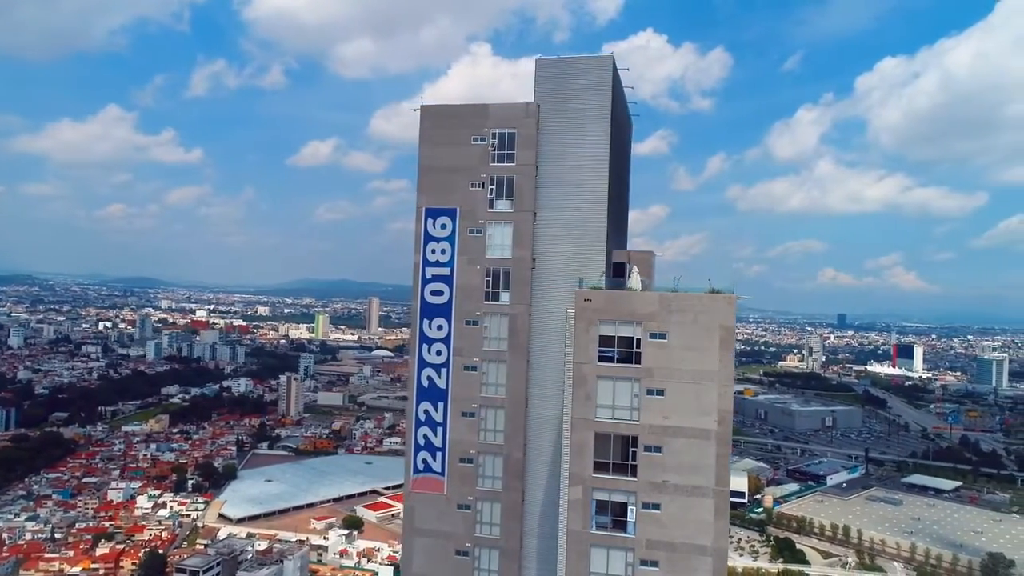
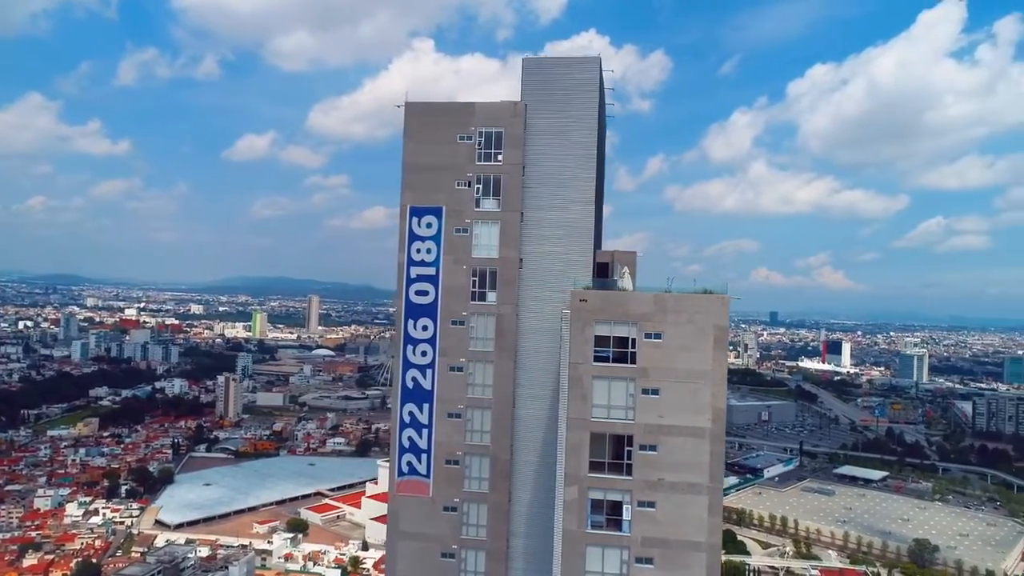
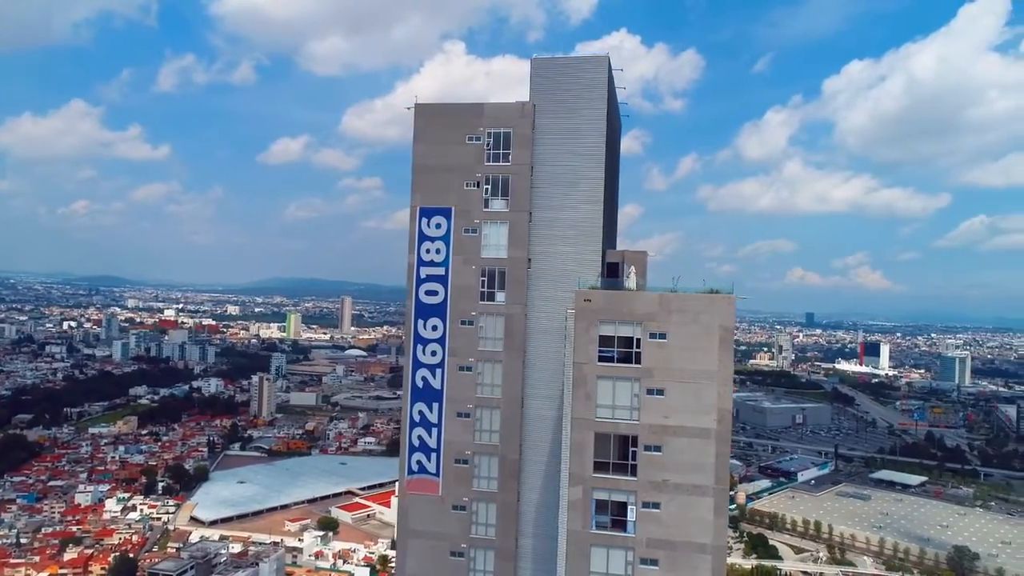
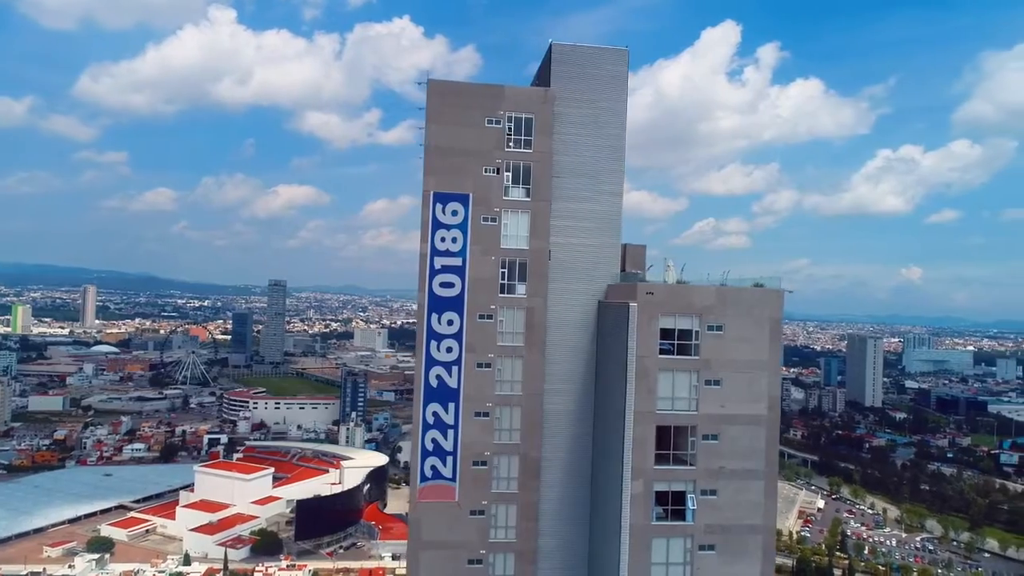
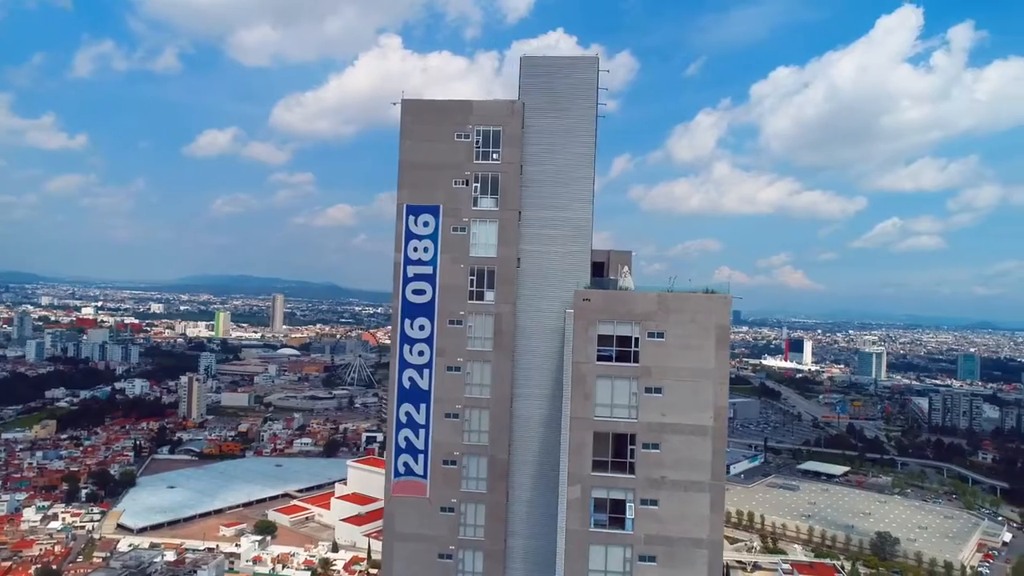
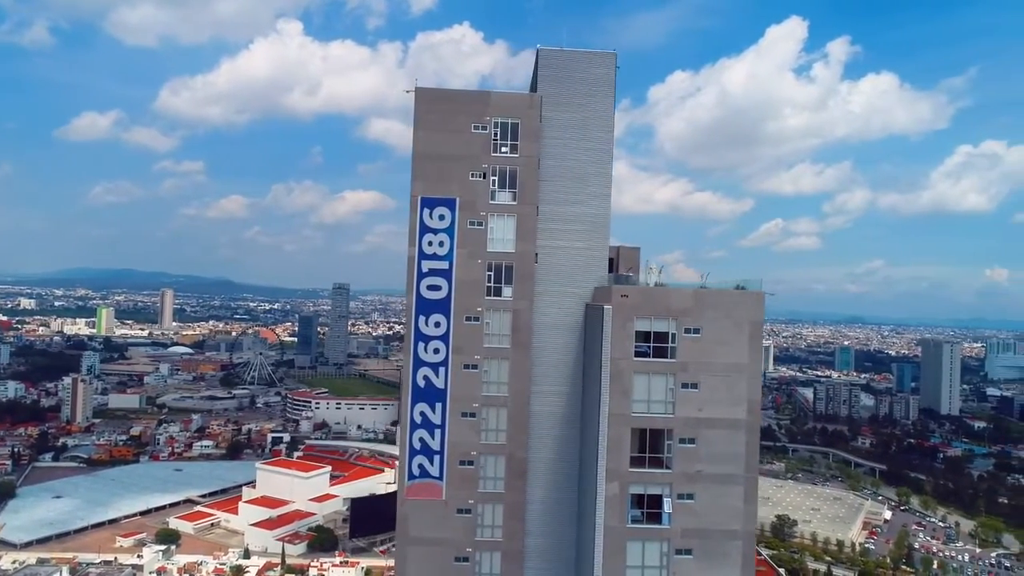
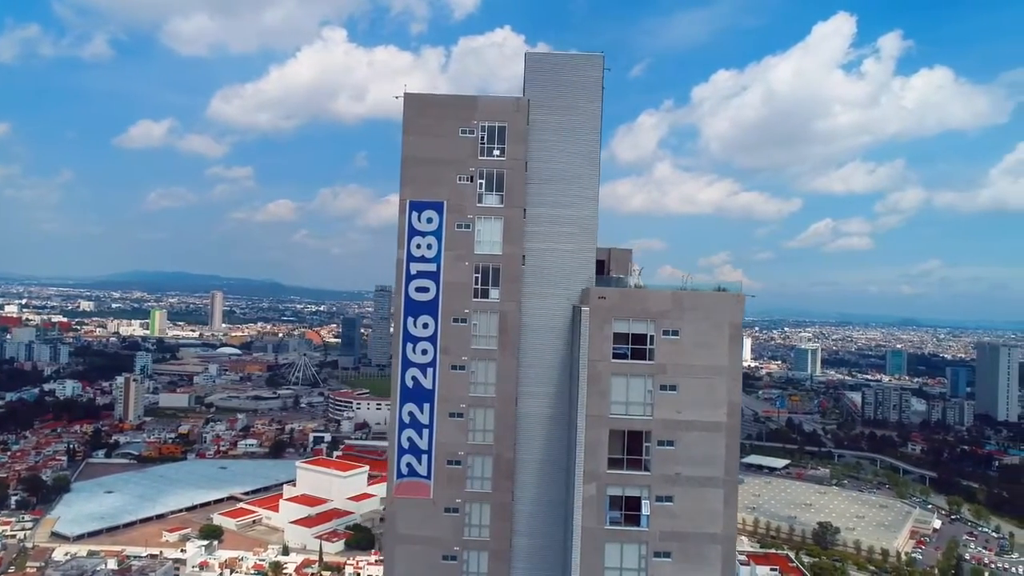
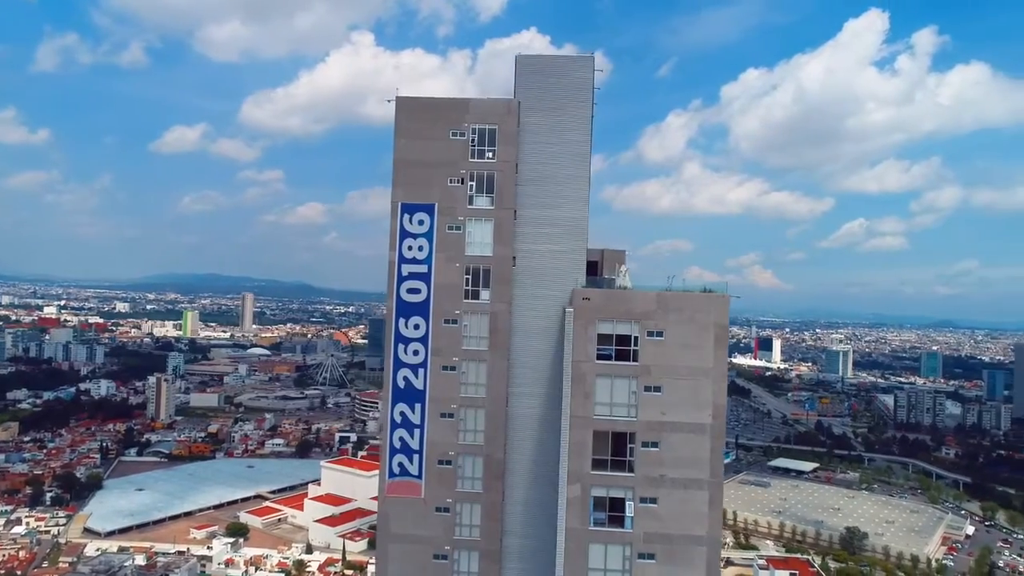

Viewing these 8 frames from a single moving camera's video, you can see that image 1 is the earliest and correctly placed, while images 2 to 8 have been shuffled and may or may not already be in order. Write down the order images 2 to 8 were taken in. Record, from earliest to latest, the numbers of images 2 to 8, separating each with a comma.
3, 2, 5, 8, 7, 6, 4
